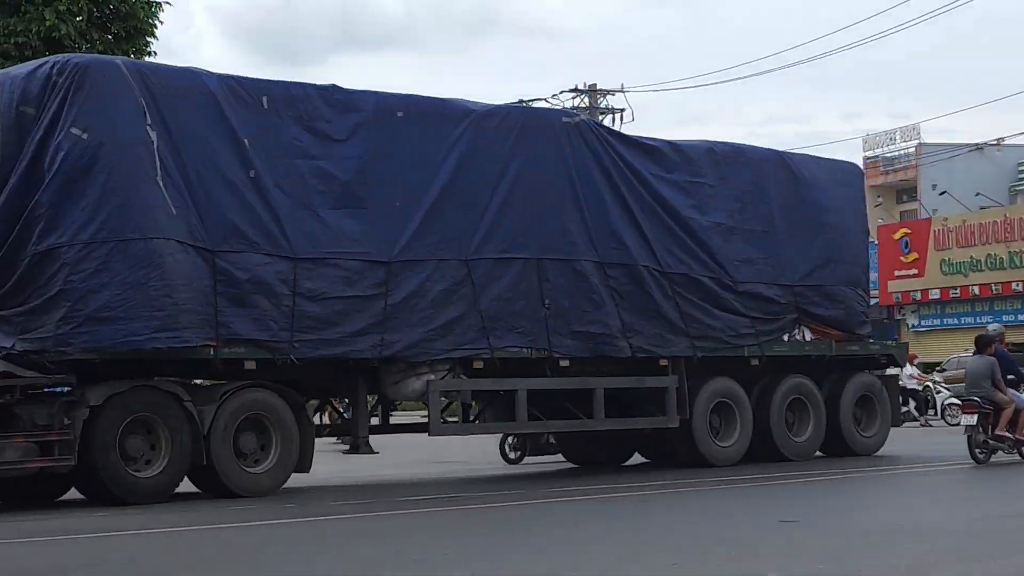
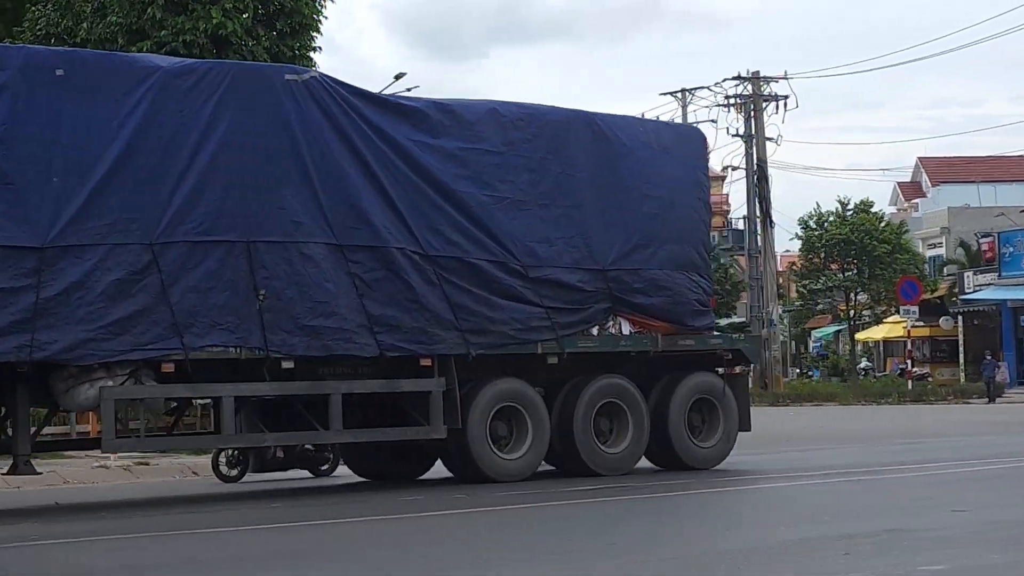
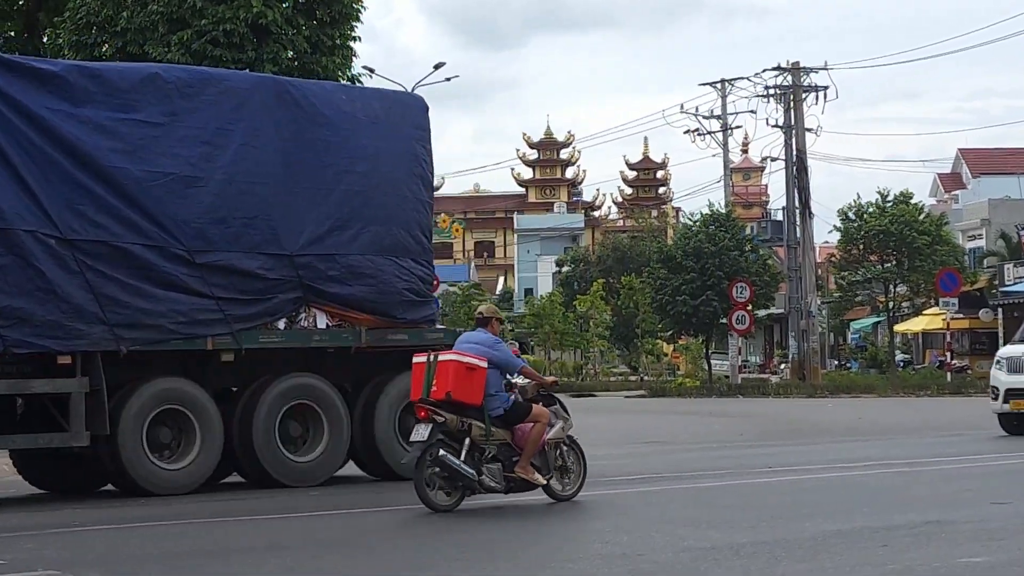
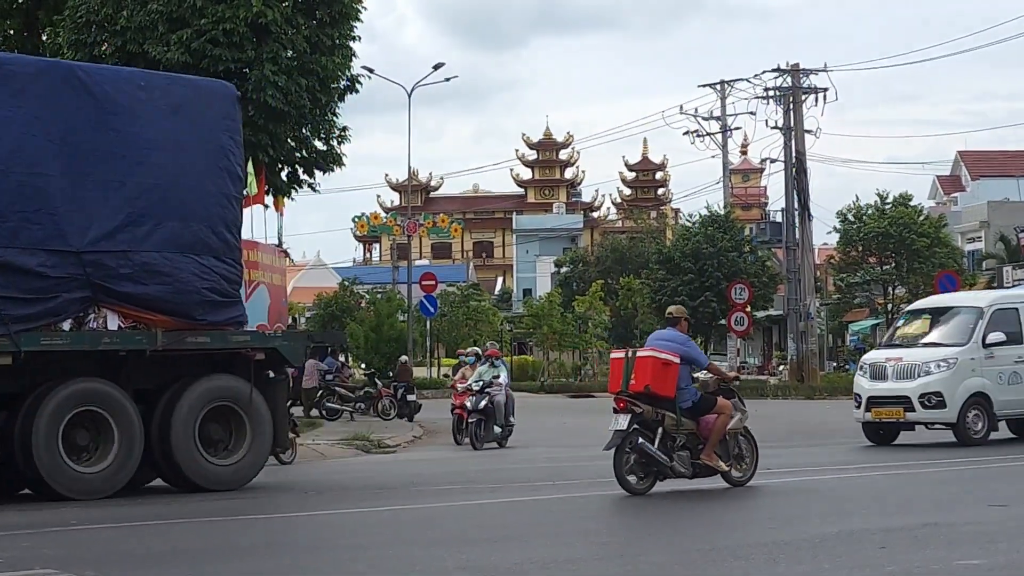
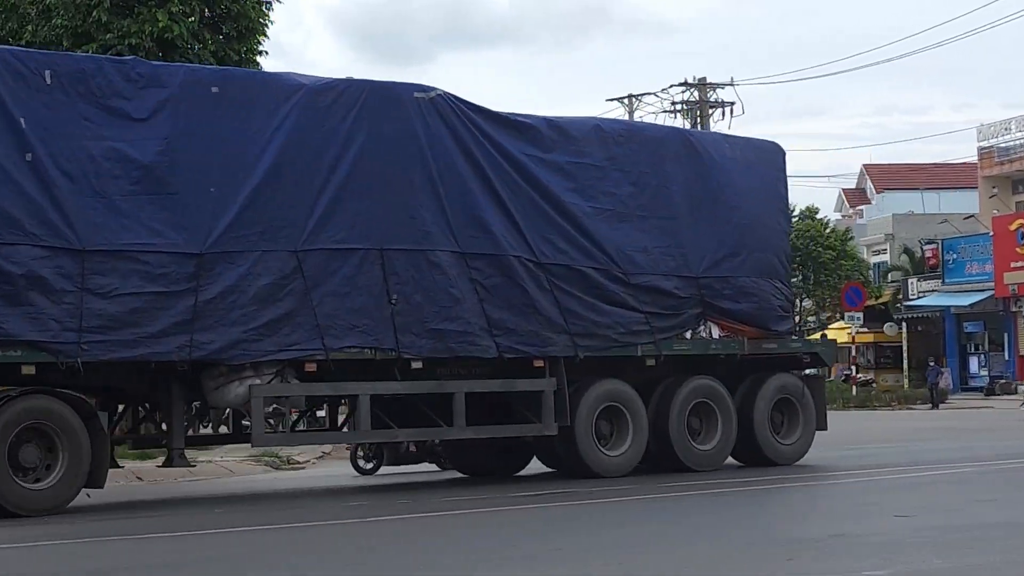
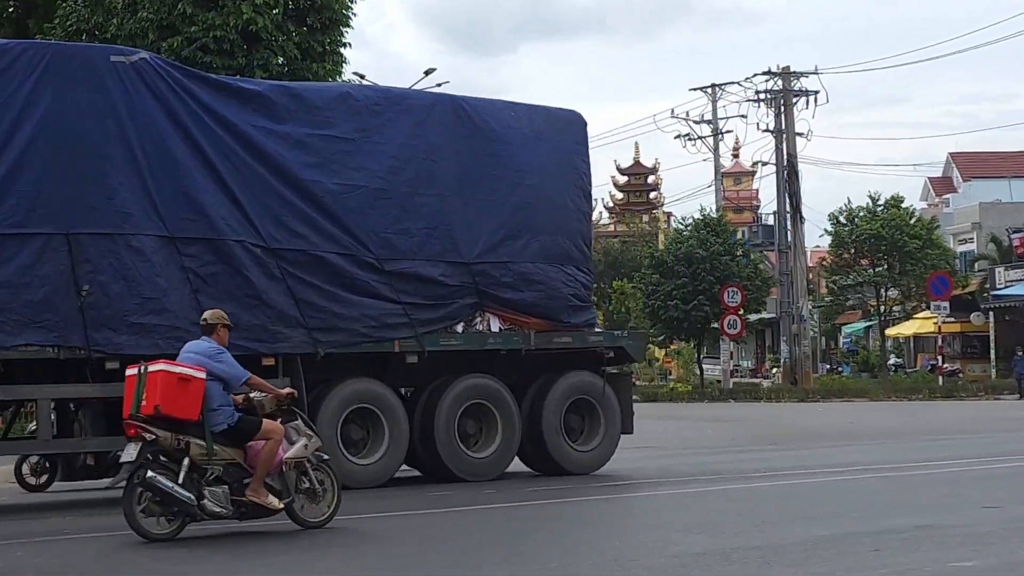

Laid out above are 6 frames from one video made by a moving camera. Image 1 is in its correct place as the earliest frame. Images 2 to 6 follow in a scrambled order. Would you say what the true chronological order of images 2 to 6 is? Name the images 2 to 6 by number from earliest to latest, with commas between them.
5, 2, 6, 3, 4
